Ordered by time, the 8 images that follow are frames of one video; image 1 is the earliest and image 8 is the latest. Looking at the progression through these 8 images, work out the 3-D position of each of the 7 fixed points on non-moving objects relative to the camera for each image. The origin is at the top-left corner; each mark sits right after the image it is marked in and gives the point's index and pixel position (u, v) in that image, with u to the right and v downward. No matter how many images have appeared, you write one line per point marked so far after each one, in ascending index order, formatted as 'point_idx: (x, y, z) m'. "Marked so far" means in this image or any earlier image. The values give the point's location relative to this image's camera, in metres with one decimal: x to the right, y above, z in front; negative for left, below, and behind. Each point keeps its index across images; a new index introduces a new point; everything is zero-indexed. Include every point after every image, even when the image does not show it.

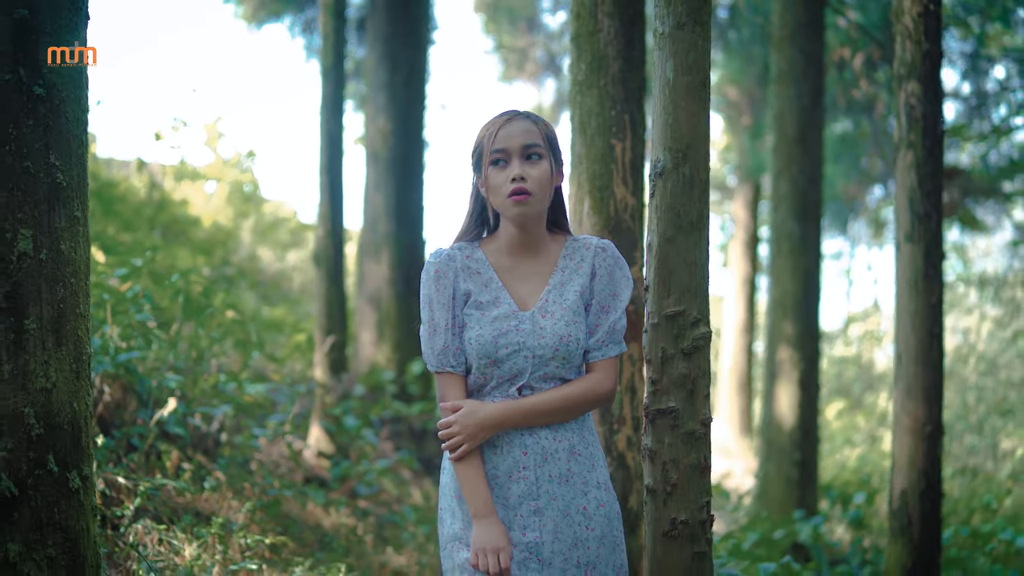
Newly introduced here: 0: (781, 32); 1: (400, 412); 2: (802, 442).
0: (+2.4, +2.3, +9.1) m
1: (-0.9, -1.0, +8.0) m
2: (+2.5, -1.3, +8.9) m
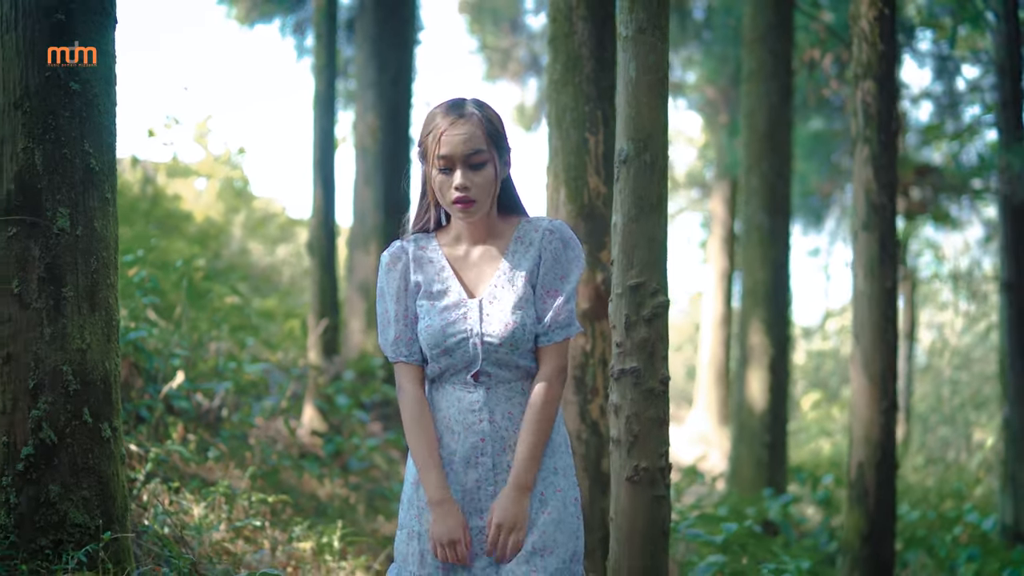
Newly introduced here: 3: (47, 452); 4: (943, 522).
0: (+2.2, +2.4, +9.6) m
1: (-1.0, -0.9, +8.4) m
2: (+2.4, -1.2, +9.3) m
3: (-1.6, -0.6, +3.5) m
4: (+4.0, -2.2, +9.5) m
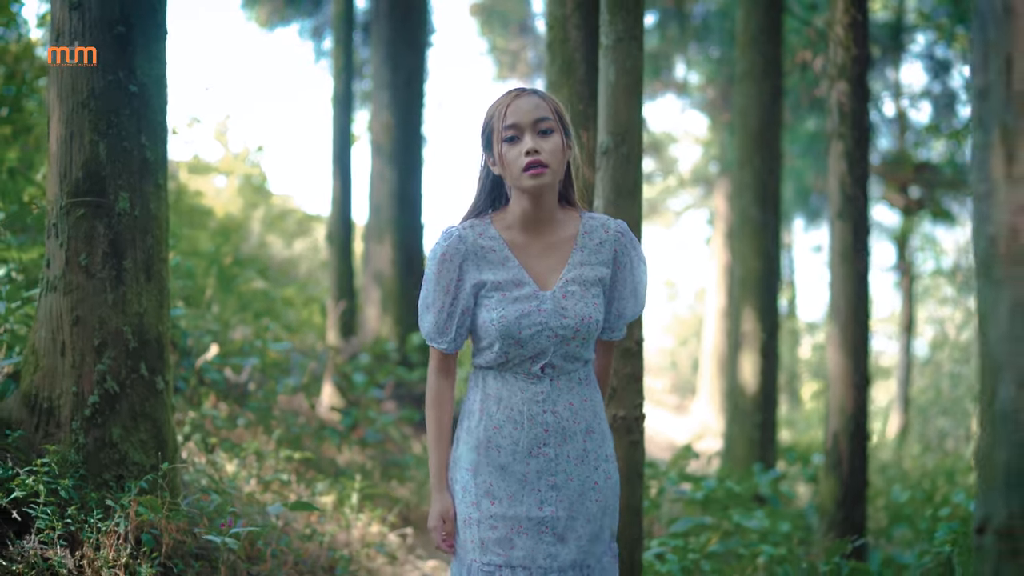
0: (+2.3, +2.5, +10.1) m
1: (-1.0, -0.8, +9.0) m
2: (+2.4, -1.1, +9.9) m
3: (-1.6, -0.4, +4.1) m
4: (+4.0, -2.1, +10.0) m
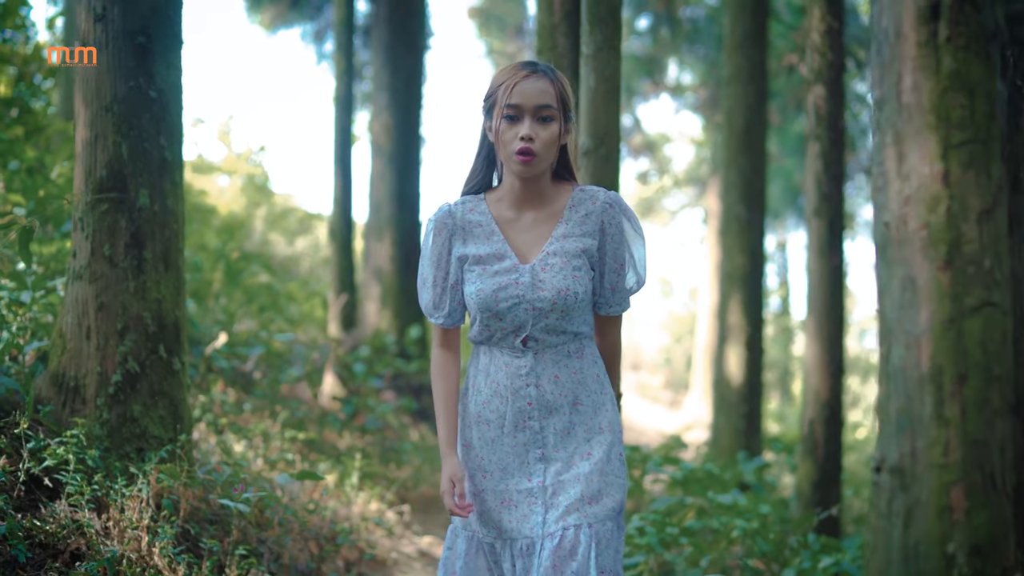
0: (+2.3, +2.5, +10.5) m
1: (-1.0, -0.7, +9.4) m
2: (+2.4, -1.1, +10.3) m
3: (-1.7, -0.4, +4.5) m
4: (+4.0, -2.0, +10.4) m
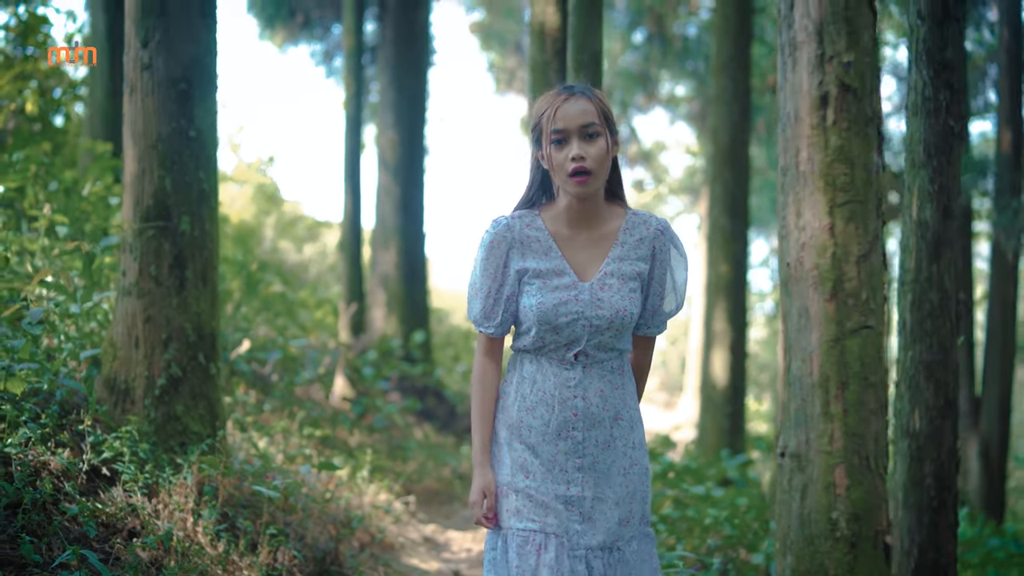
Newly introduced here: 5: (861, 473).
0: (+2.2, +2.5, +11.2) m
1: (-1.0, -0.8, +10.1) m
2: (+2.3, -1.2, +10.9) m
3: (-1.7, -0.5, +5.1) m
4: (+3.9, -2.1, +11.0) m
5: (+1.0, -0.5, +2.9) m
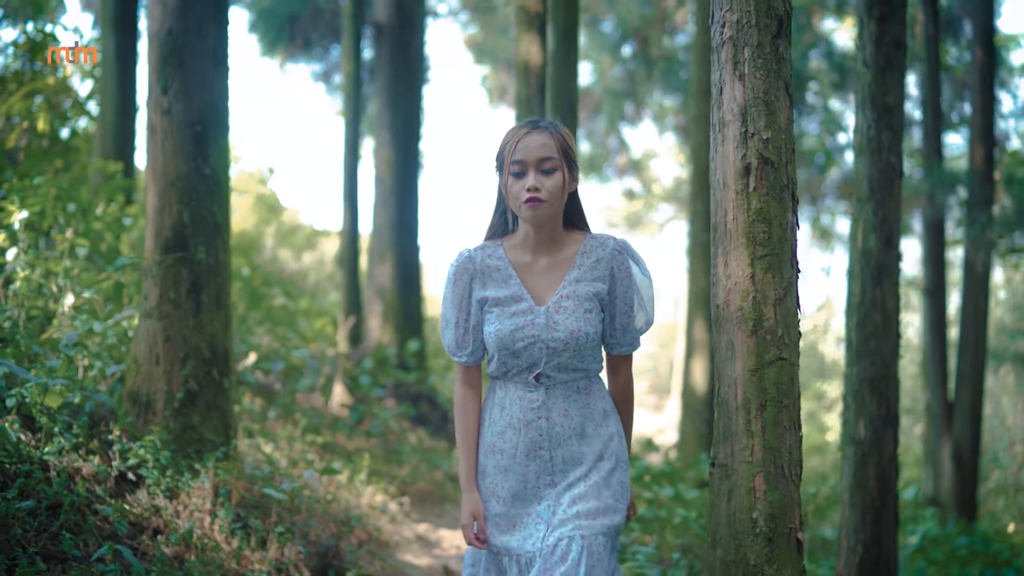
0: (+2.1, +2.3, +11.8) m
1: (-1.2, -0.9, +10.7) m
2: (+2.2, -1.3, +11.5) m
3: (-1.8, -0.6, +5.7) m
4: (+3.8, -2.2, +11.6) m
5: (+0.9, -0.6, +3.5) m
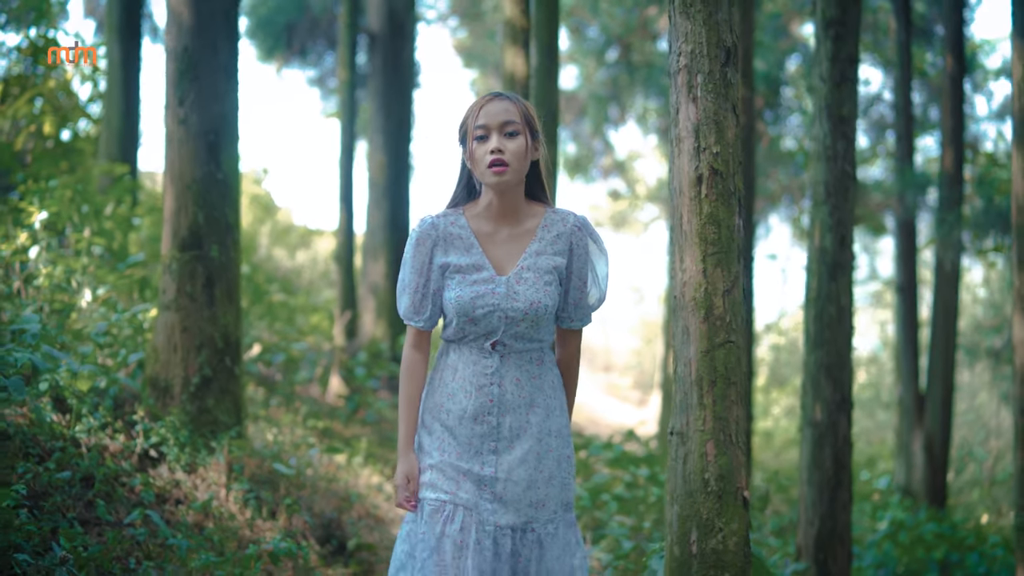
0: (+2.0, +2.4, +12.4) m
1: (-1.3, -0.9, +11.2) m
2: (+2.1, -1.3, +12.1) m
3: (-1.9, -0.6, +6.3) m
4: (+3.7, -2.2, +12.2) m
5: (+0.8, -0.6, +4.0) m
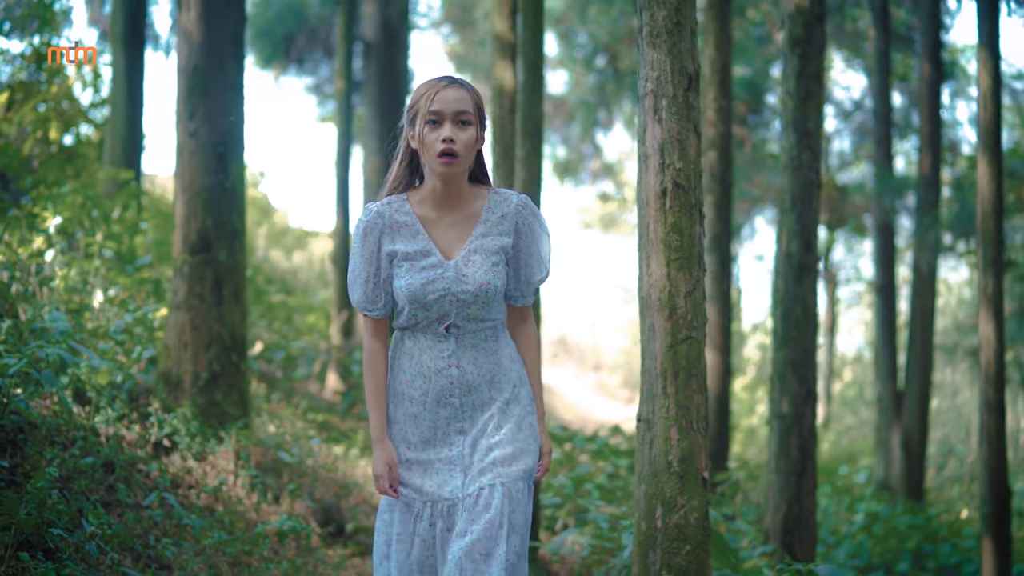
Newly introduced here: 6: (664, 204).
0: (+1.9, +2.4, +12.8) m
1: (-1.4, -0.9, +11.7) m
2: (+2.0, -1.3, +12.6) m
3: (-1.9, -0.6, +6.7) m
4: (+3.6, -2.2, +12.7) m
5: (+0.8, -0.6, +4.5) m
6: (+0.7, +0.4, +4.5) m
